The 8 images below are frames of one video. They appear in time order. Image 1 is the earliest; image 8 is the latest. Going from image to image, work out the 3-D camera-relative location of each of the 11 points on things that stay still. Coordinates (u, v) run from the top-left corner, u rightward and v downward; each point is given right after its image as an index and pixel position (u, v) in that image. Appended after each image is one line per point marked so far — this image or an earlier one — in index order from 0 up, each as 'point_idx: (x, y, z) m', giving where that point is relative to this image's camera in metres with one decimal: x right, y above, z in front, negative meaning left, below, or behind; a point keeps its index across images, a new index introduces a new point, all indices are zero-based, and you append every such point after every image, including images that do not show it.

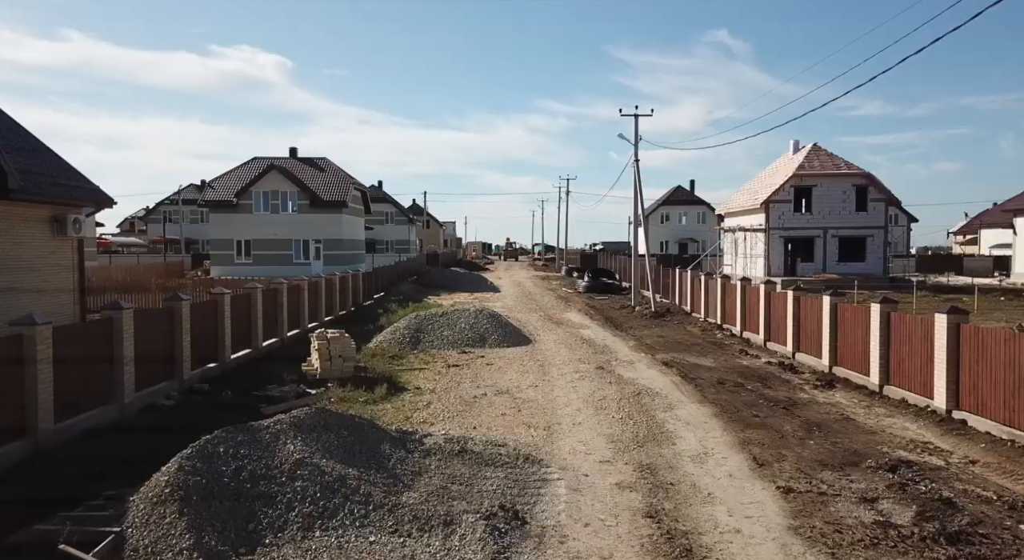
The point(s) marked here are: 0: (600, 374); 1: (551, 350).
0: (+1.6, -1.8, +12.8) m
1: (+0.9, -1.6, +15.4) m
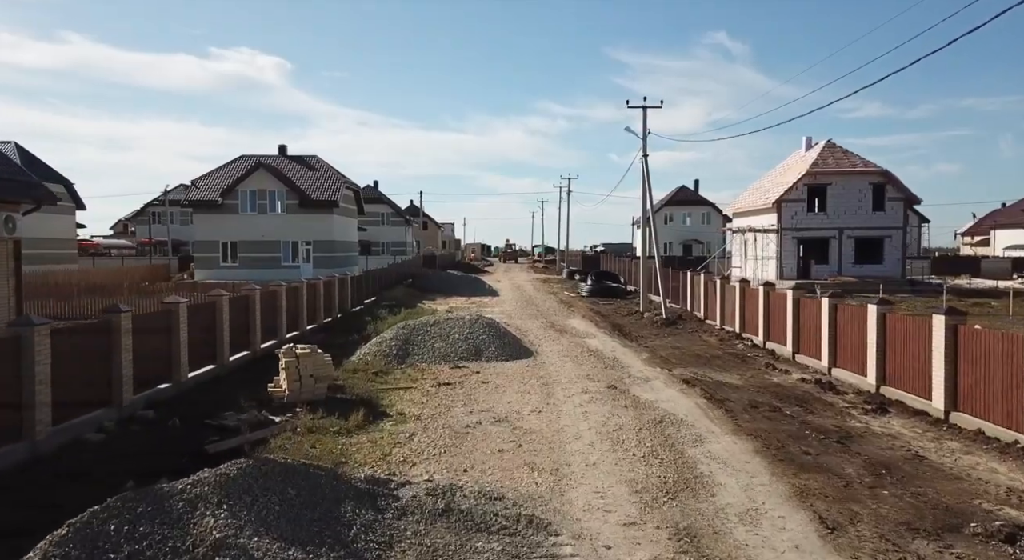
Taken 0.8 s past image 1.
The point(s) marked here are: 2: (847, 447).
0: (+1.6, -1.9, +11.1) m
1: (+0.9, -1.7, +13.7) m
2: (+4.0, -2.0, +8.2) m
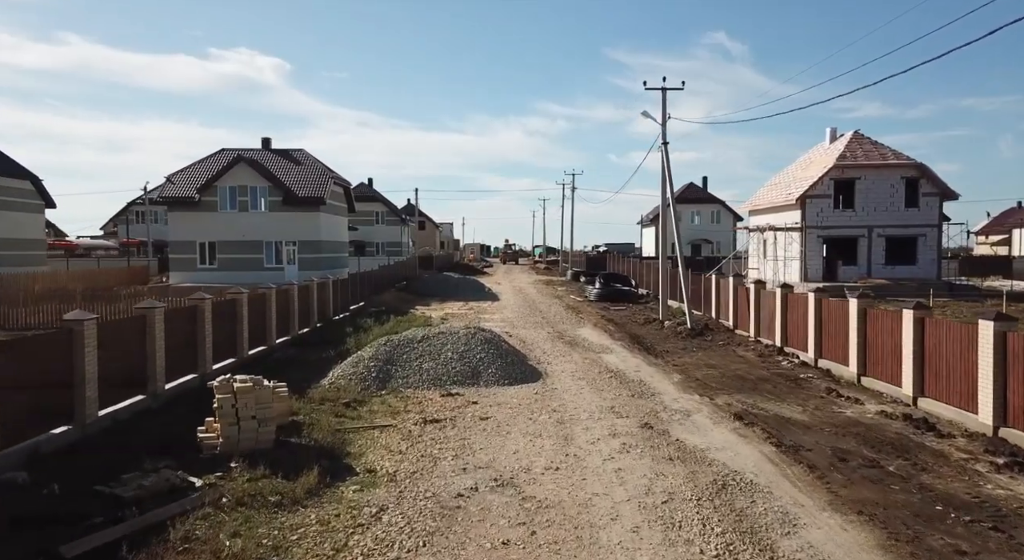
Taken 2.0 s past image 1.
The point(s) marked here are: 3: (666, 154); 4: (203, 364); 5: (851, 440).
0: (+1.7, -2.0, +8.5) m
1: (+0.9, -1.8, +11.1) m
2: (+4.1, -2.1, +5.6) m
3: (+4.4, +3.6, +19.8) m
4: (-5.4, -1.4, +12.0) m
5: (+4.1, -1.9, +8.4) m
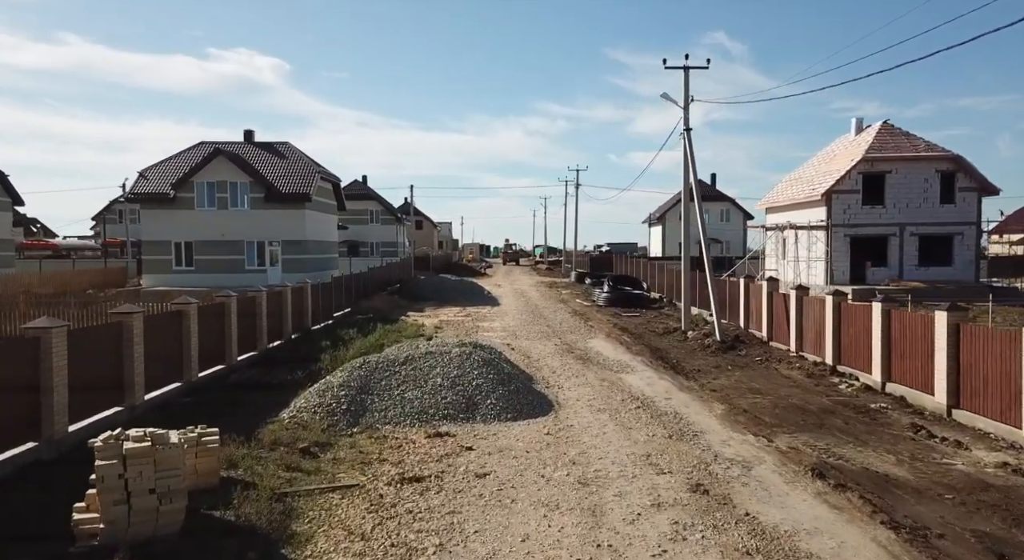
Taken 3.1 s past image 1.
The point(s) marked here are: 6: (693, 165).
0: (+1.7, -2.1, +6.1) m
1: (+1.0, -1.9, +8.7) m
2: (+4.1, -2.2, +3.2) m
3: (+4.5, +3.5, +17.4) m
4: (-5.3, -1.6, +9.6) m
5: (+4.2, -2.1, +6.0) m
6: (+4.6, +2.9, +17.5) m
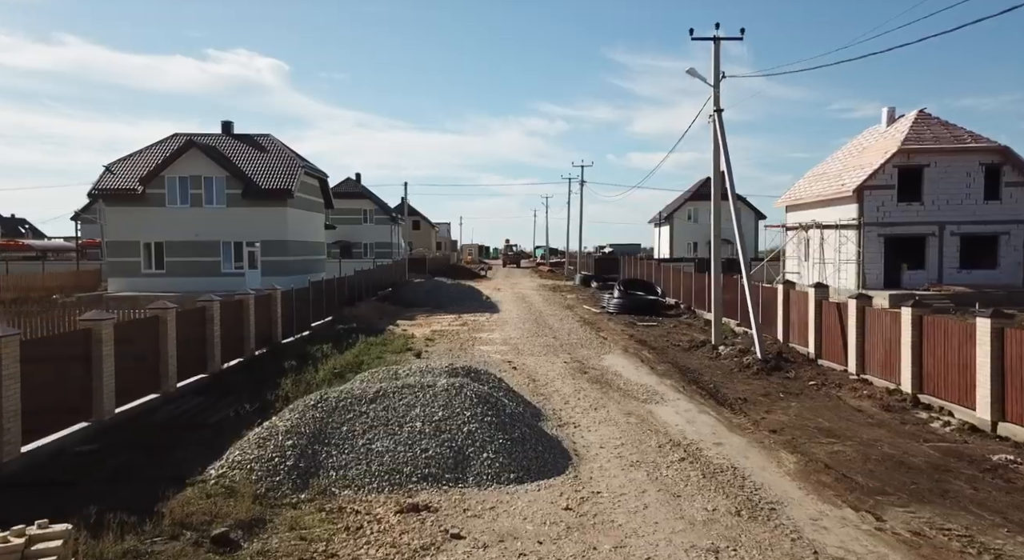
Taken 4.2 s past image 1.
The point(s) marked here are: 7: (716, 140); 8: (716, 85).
0: (+1.8, -2.2, +3.6) m
1: (+1.0, -2.1, +6.2) m
2: (+4.2, -2.3, +0.7) m
3: (+4.5, +3.3, +14.9) m
4: (-5.3, -1.7, +7.1) m
5: (+4.2, -2.2, +3.5) m
6: (+4.6, +2.8, +15.0) m
7: (+4.6, +3.1, +15.4) m
8: (+4.5, +4.4, +15.4) m
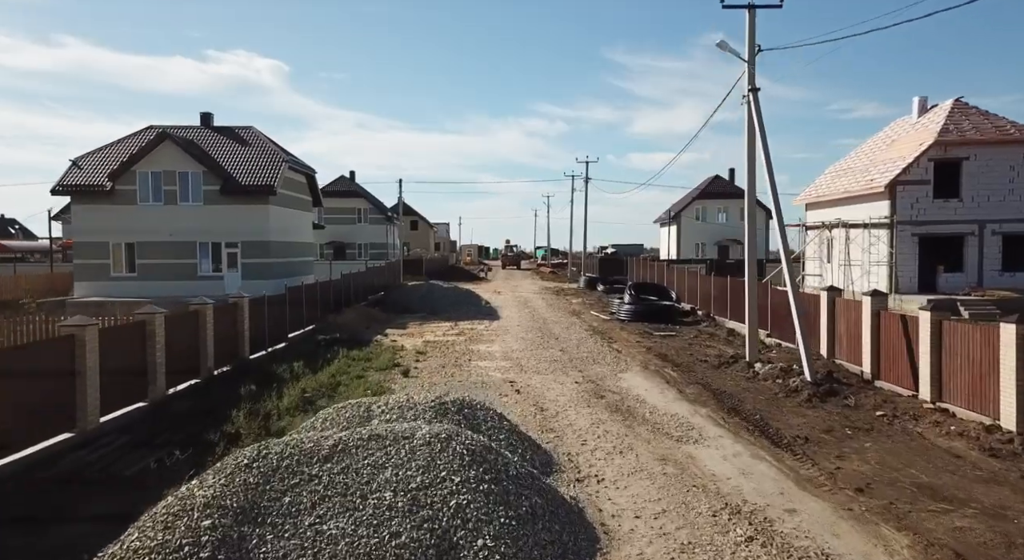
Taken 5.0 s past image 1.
0: (+1.8, -2.3, +1.5) m
1: (+1.1, -2.2, +4.1) m
2: (+4.2, -2.4, -1.4) m
3: (+4.5, +3.2, +12.8) m
4: (-5.2, -1.8, +5.0) m
5: (+4.3, -2.3, +1.4) m
6: (+4.7, +2.7, +12.9) m
7: (+4.6, +3.0, +13.3) m
8: (+4.6, +4.2, +13.3) m
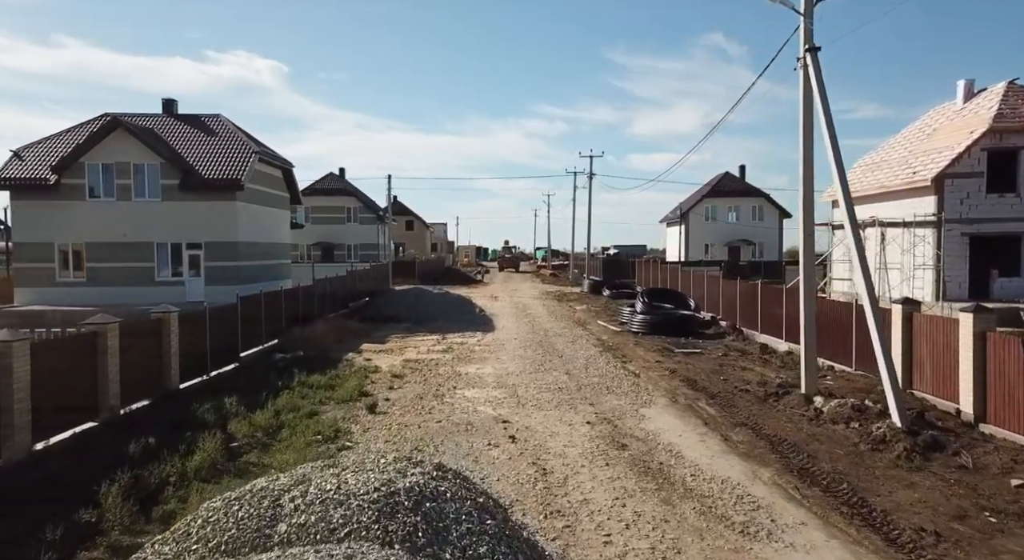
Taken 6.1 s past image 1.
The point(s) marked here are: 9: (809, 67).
0: (+1.7, -2.5, -1.3) m
1: (+1.0, -2.3, +1.3) m
2: (+4.1, -2.6, -4.2) m
3: (+4.4, +3.1, +10.0) m
4: (-5.3, -2.0, +2.2) m
5: (+4.2, -2.4, -1.4) m
6: (+4.6, +2.5, +10.1) m
7: (+4.5, +2.8, +10.5) m
8: (+4.5, +4.1, +10.5) m
9: (+4.5, +3.2, +10.3) m
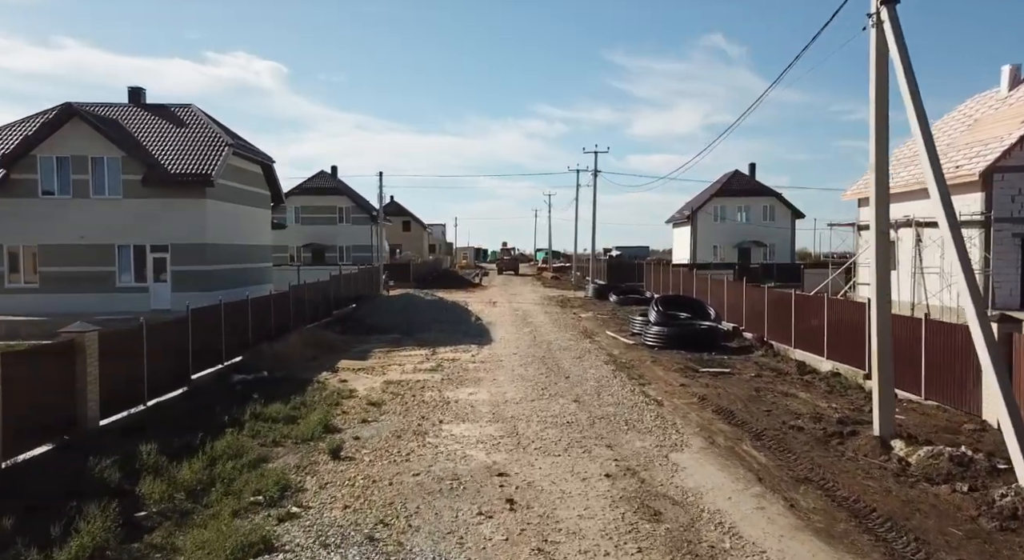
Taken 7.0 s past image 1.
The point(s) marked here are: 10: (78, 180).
0: (+1.7, -2.6, -3.5) m
1: (+1.0, -2.5, -0.9) m
2: (+4.1, -2.7, -6.4) m
3: (+4.4, +2.9, +7.8) m
4: (-5.3, -2.1, 0.0) m
5: (+4.2, -2.6, -3.6) m
6: (+4.6, +2.3, +7.9) m
7: (+4.5, +2.7, +8.4) m
8: (+4.5, +3.9, +8.3) m
9: (+4.4, +3.1, +8.2) m
10: (-12.5, +2.9, +20.0) m
